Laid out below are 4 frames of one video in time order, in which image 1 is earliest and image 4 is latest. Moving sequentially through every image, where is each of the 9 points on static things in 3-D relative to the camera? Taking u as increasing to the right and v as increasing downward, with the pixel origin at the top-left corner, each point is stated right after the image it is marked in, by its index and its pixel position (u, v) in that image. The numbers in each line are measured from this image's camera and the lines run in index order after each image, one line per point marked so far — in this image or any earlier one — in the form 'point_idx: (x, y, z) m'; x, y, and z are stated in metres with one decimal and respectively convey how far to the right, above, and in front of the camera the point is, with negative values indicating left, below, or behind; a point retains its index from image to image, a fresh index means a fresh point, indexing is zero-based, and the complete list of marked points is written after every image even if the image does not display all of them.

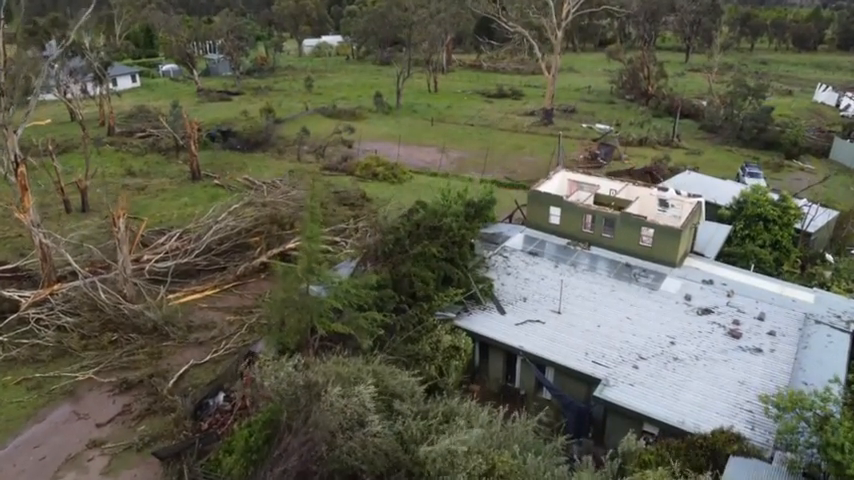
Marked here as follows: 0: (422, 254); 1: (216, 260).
0: (-0.1, -0.3, +15.2) m
1: (-6.2, -0.6, +19.9) m
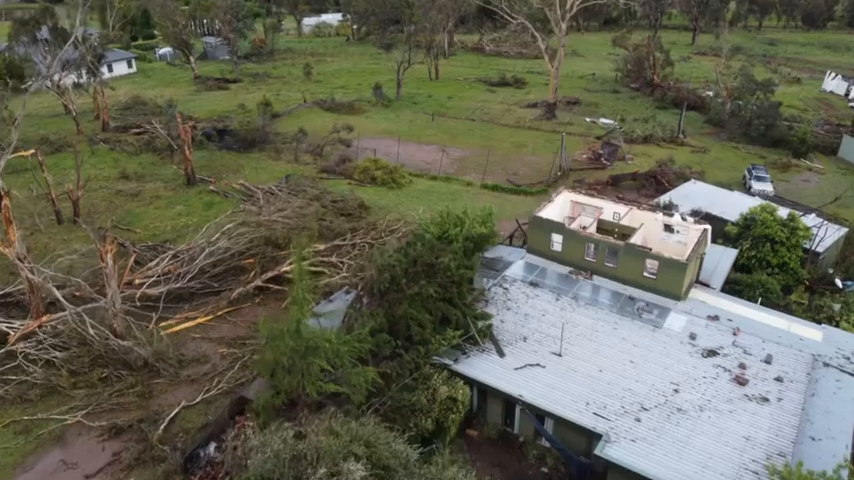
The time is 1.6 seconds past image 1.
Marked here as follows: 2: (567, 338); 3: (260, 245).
0: (-0.2, -1.2, +14.7) m
1: (-6.3, -1.3, +19.5) m
2: (+3.2, -2.3, +15.5) m
3: (-5.0, -0.2, +20.0) m
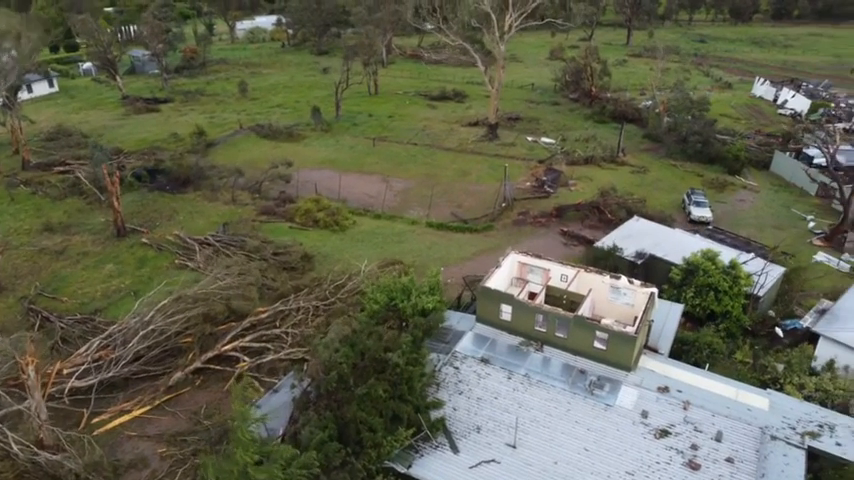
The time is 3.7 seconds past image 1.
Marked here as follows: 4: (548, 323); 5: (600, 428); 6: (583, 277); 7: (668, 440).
0: (-1.3, -3.3, +14.2) m
1: (-7.7, -3.5, +18.4) m
2: (+2.1, -4.2, +15.2) m
3: (-6.5, -2.3, +19.1) m
4: (+3.1, -2.2, +17.4) m
5: (+3.9, -4.2, +15.2) m
6: (+4.3, -1.0, +18.7) m
7: (+5.3, -4.4, +14.9) m
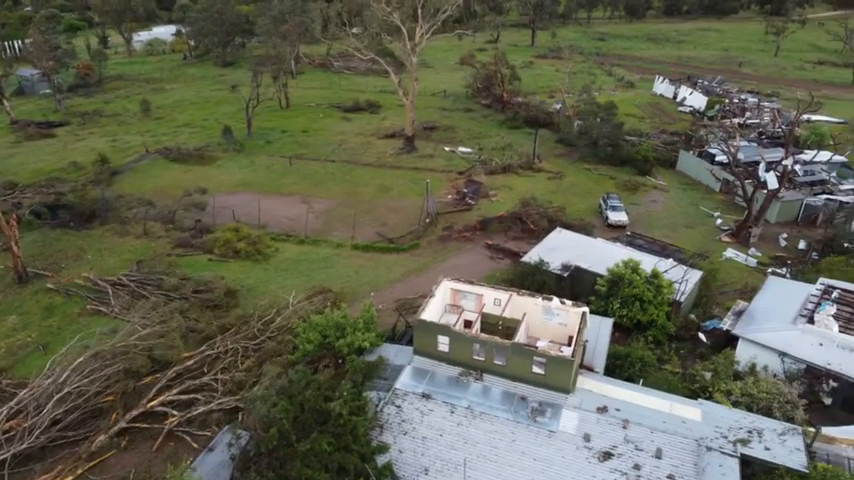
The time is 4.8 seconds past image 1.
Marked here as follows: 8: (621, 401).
0: (-2.4, -4.3, +13.7) m
1: (-9.3, -4.9, +17.1) m
2: (+0.9, -5.0, +15.1) m
3: (-8.2, -3.7, +17.9) m
4: (+1.5, -2.9, +17.4) m
5: (+2.7, -4.9, +15.3) m
6: (+2.5, -1.7, +18.8) m
7: (+4.2, -5.0, +15.2) m
8: (+4.9, -4.1, +17.0) m
